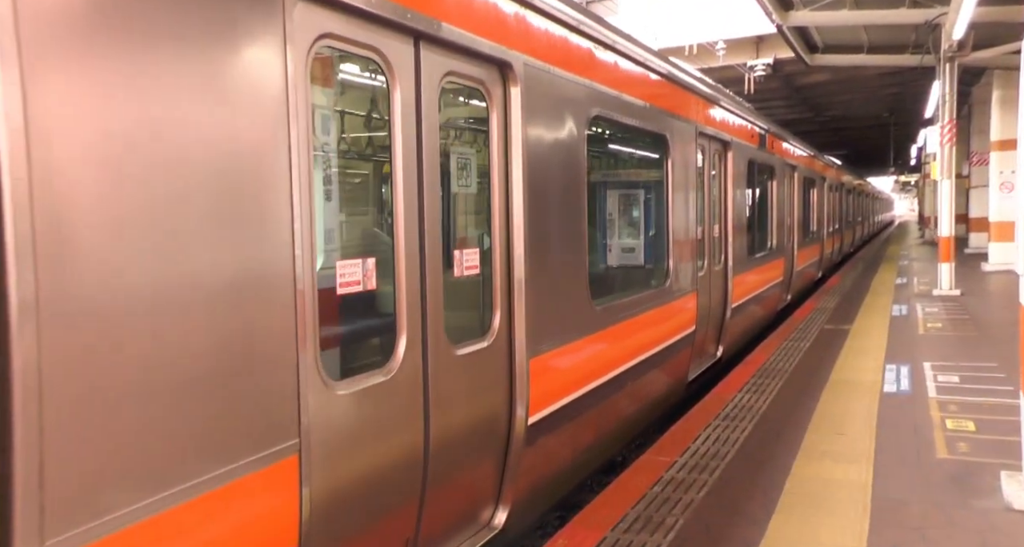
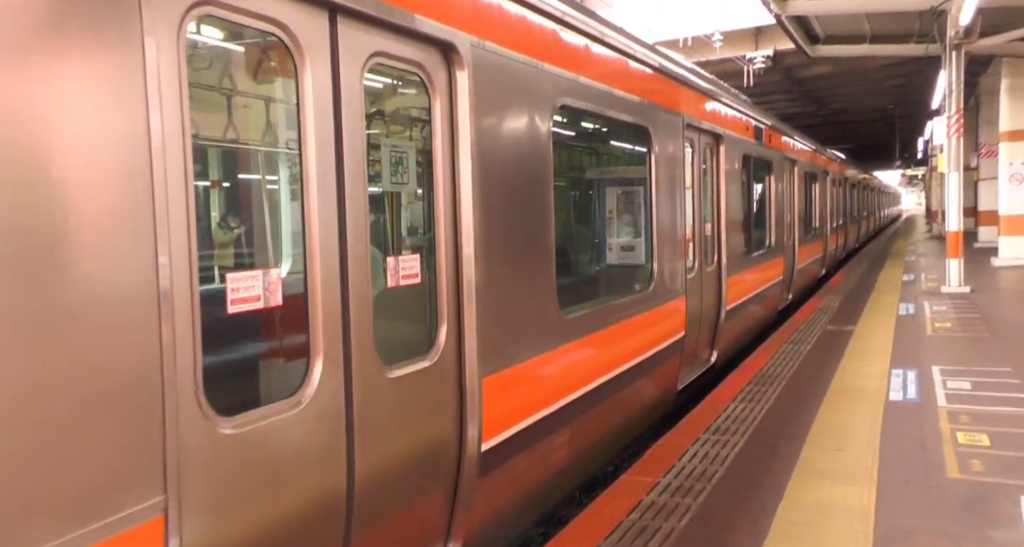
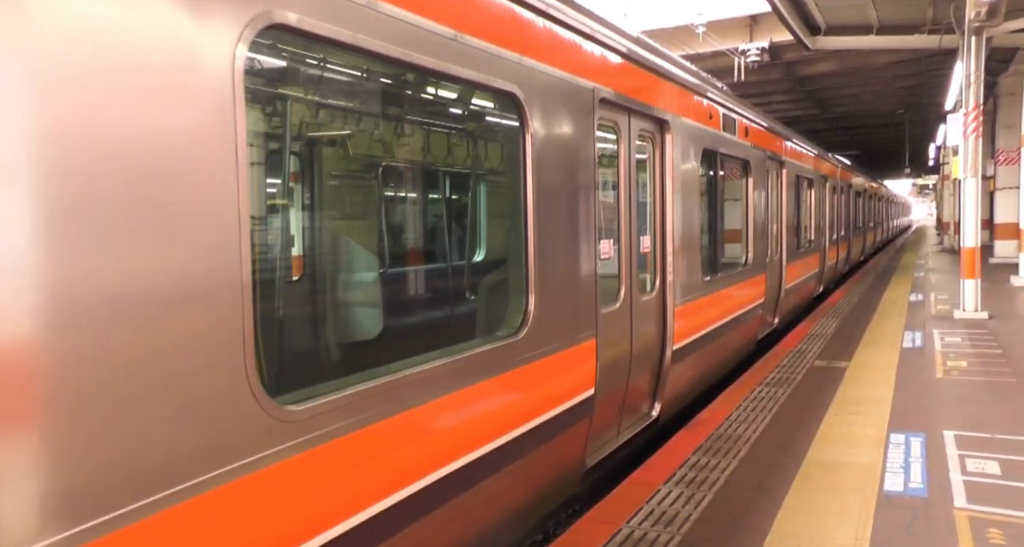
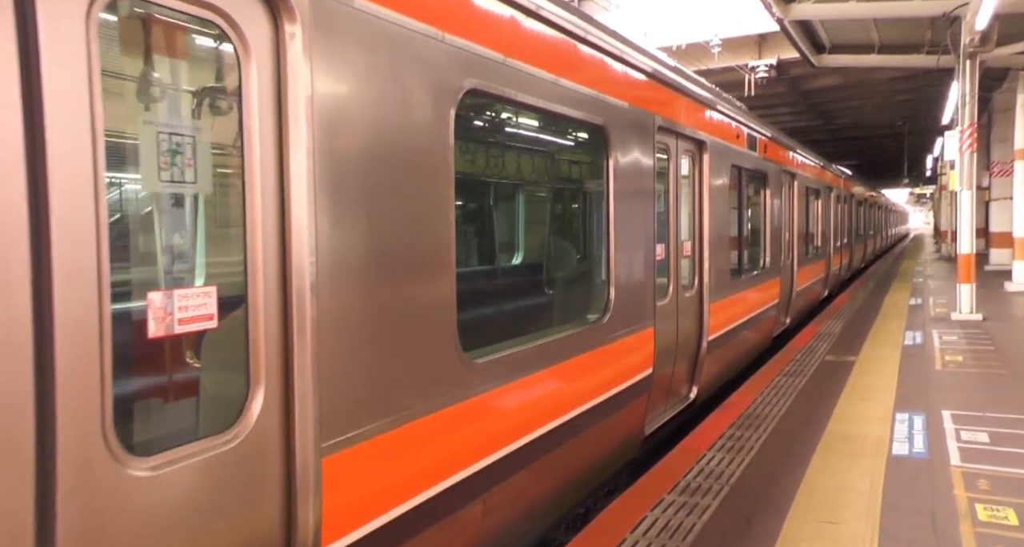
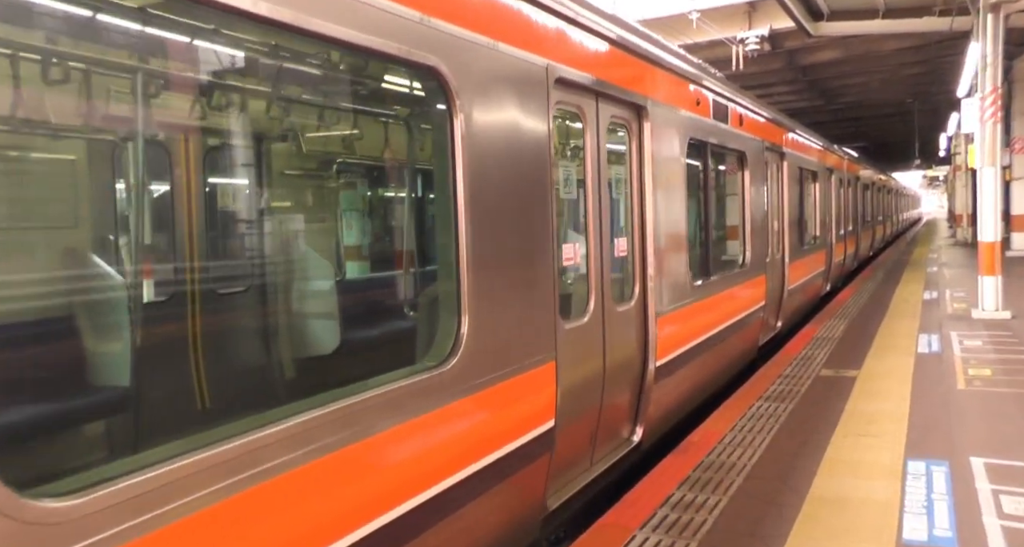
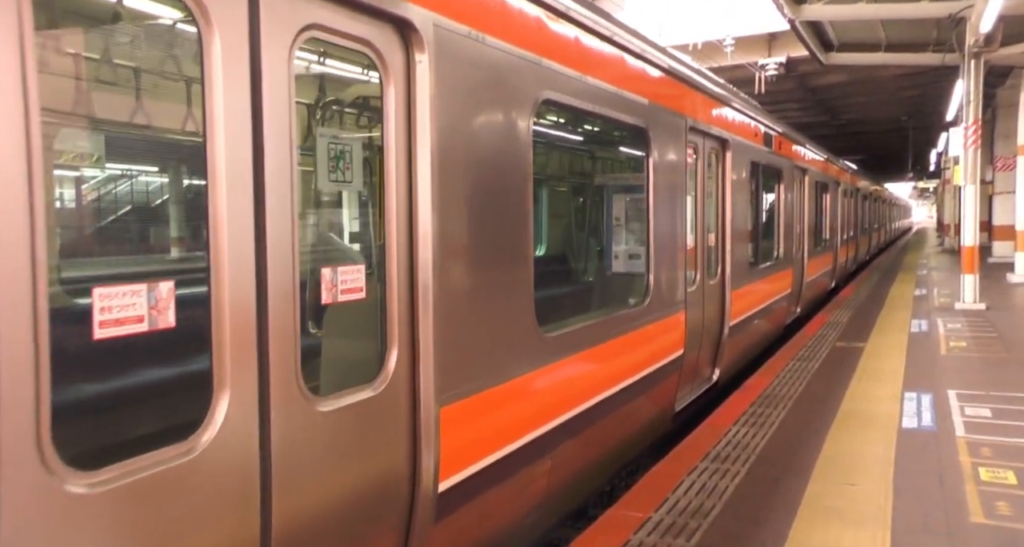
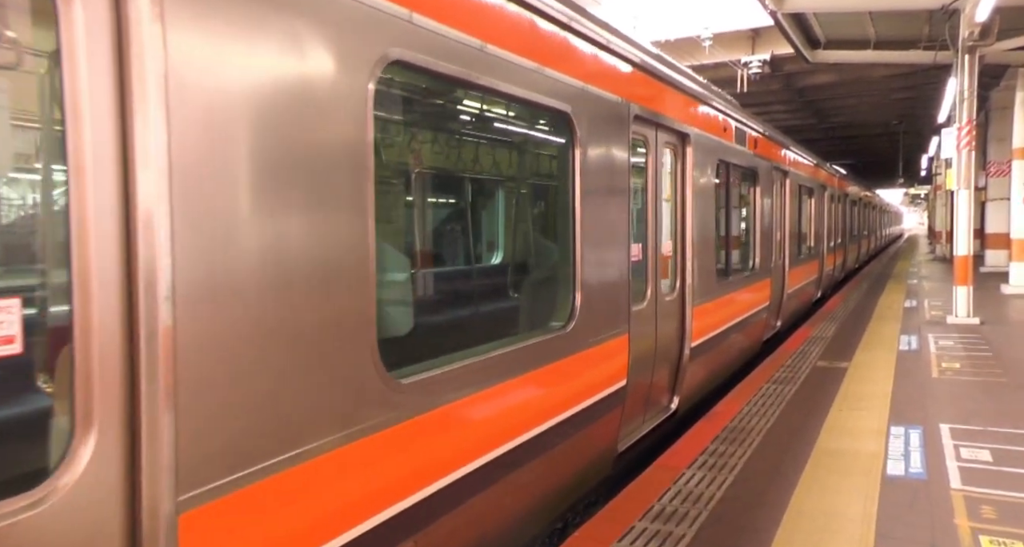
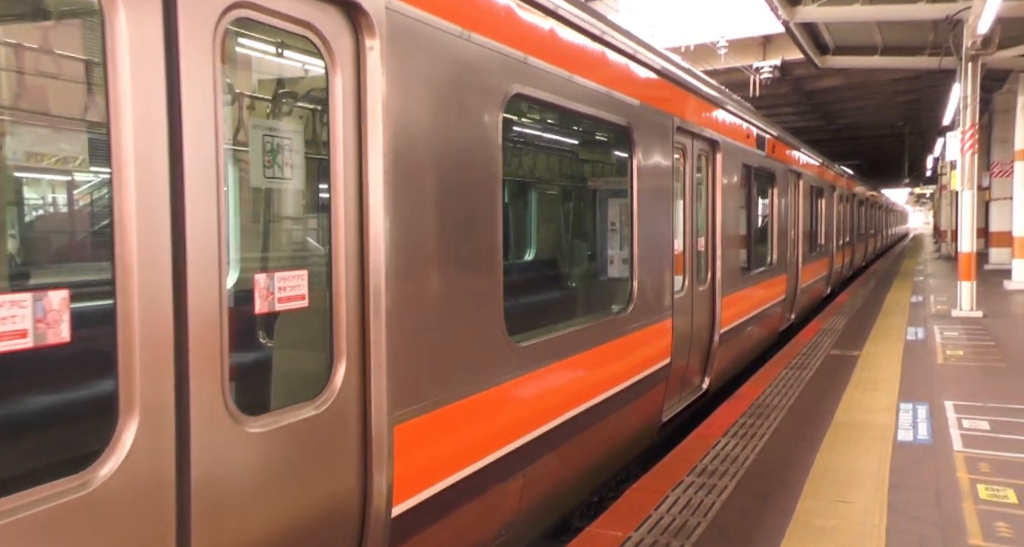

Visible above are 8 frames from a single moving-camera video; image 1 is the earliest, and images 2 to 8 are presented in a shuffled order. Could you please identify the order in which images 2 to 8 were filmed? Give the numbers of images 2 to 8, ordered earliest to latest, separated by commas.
2, 6, 8, 4, 7, 3, 5
